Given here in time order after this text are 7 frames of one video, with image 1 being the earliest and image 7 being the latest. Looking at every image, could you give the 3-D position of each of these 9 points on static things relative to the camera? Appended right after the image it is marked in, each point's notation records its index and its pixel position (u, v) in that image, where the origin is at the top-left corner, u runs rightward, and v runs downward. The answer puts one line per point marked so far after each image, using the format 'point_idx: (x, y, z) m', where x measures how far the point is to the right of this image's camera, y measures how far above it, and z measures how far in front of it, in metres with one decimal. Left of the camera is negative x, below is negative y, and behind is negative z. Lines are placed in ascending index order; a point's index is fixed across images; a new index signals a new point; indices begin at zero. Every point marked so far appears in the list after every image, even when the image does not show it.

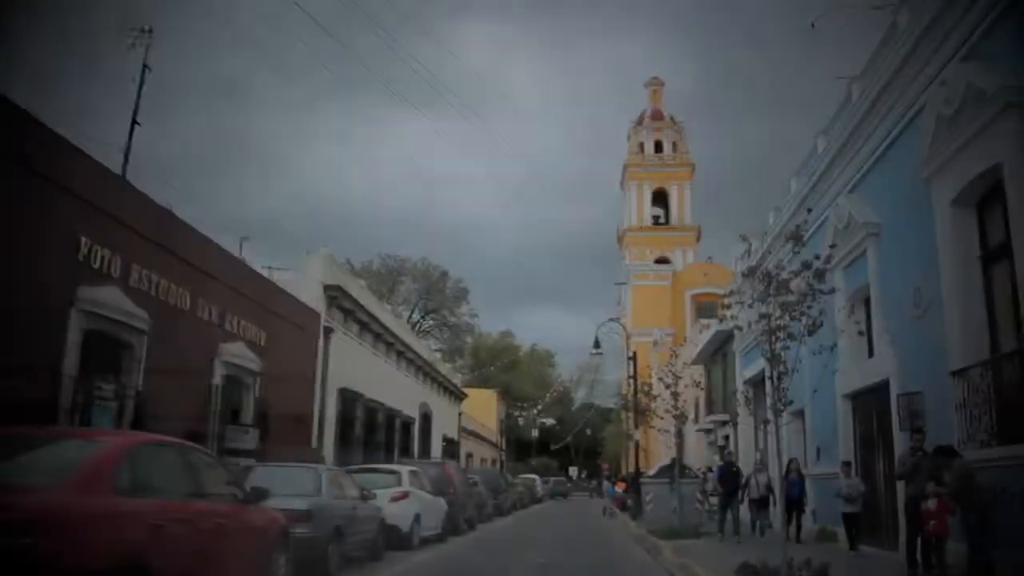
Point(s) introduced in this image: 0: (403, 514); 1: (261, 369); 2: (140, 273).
0: (-1.6, -3.5, +14.6) m
1: (-4.6, -1.5, +17.3) m
2: (-5.3, +0.2, +13.5) m
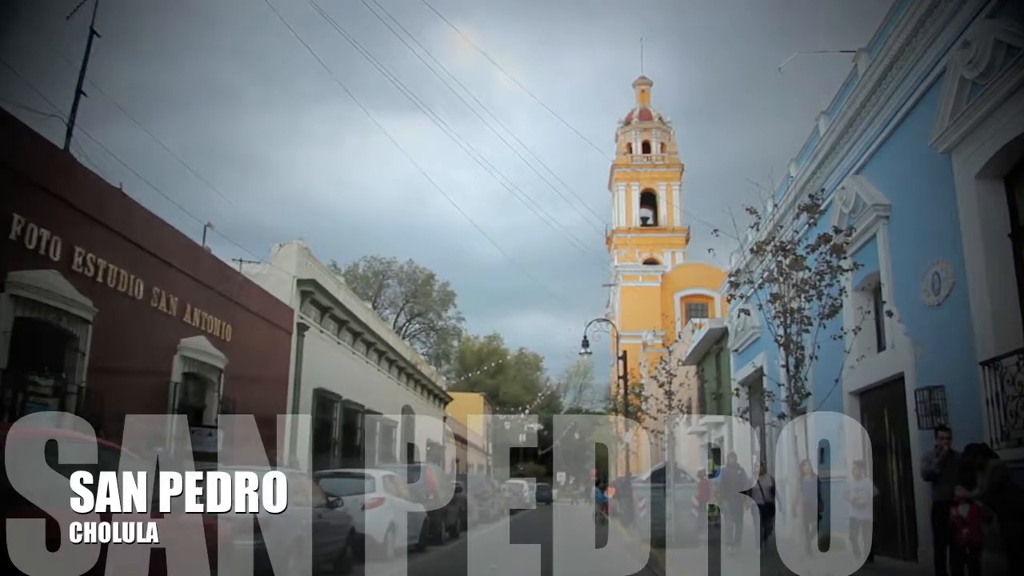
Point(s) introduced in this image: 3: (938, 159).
0: (-1.9, -3.3, +13.4) m
1: (-4.9, -1.3, +16.1) m
2: (-5.5, +0.4, +12.3) m
3: (+4.8, +1.4, +10.6) m
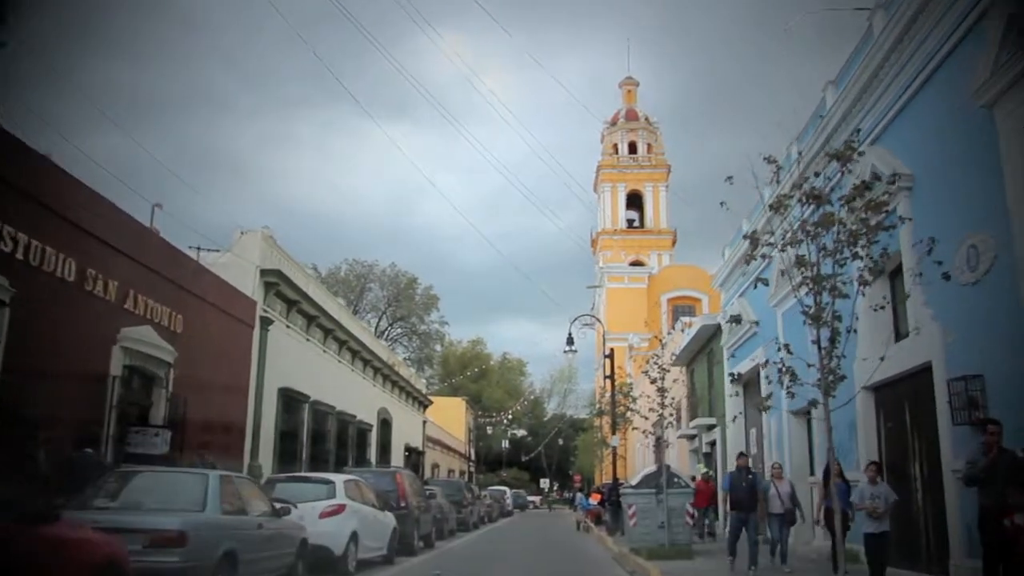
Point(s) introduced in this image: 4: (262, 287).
0: (-2.2, -3.1, +12.0) m
1: (-5.3, -1.1, +14.6) m
2: (-5.8, +0.6, +10.8) m
3: (+4.6, +1.7, +9.3) m
4: (-5.1, 0.0, +19.1) m
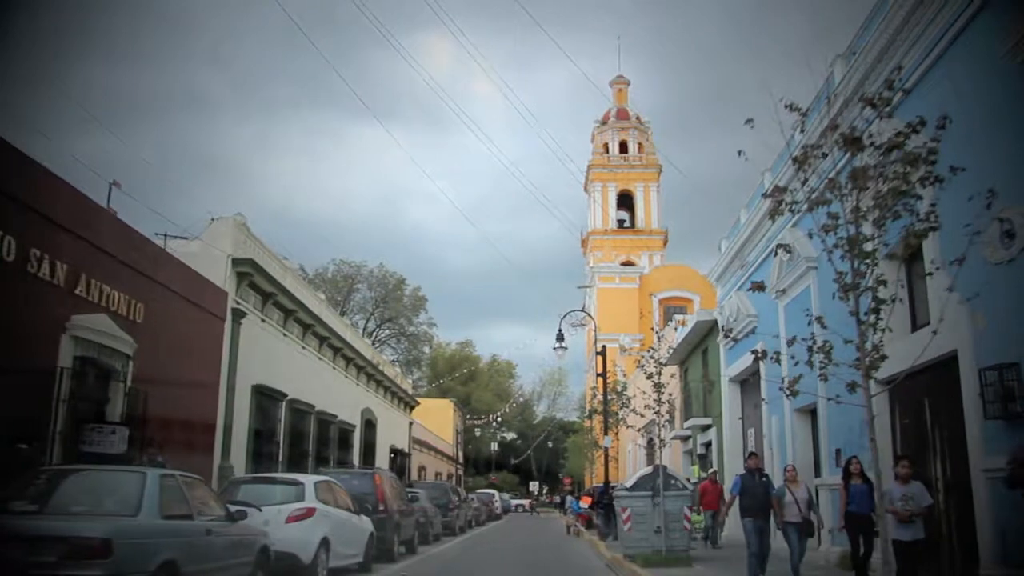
0: (-2.4, -2.9, +11.0) m
1: (-5.5, -0.9, +13.6) m
2: (-6.0, +0.8, +9.8) m
3: (+4.4, +1.9, +8.4) m
4: (-5.3, +0.2, +18.1) m
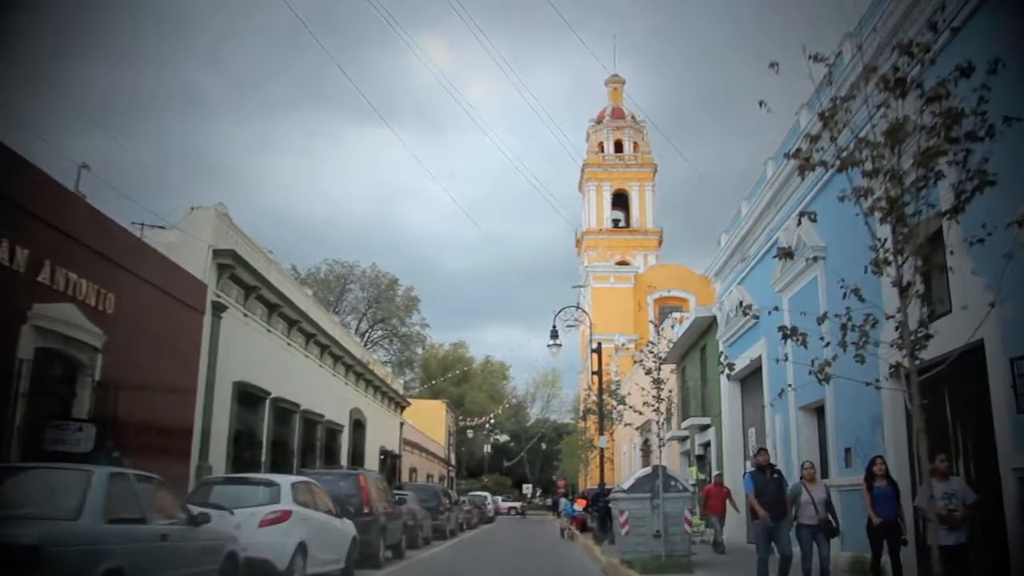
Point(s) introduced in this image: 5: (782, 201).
0: (-2.5, -2.7, +10.2) m
1: (-5.6, -0.8, +12.8) m
2: (-6.0, +1.0, +9.0) m
3: (+4.4, +2.0, +7.7) m
4: (-5.4, +0.3, +17.3) m
5: (+4.6, +1.5, +16.0) m
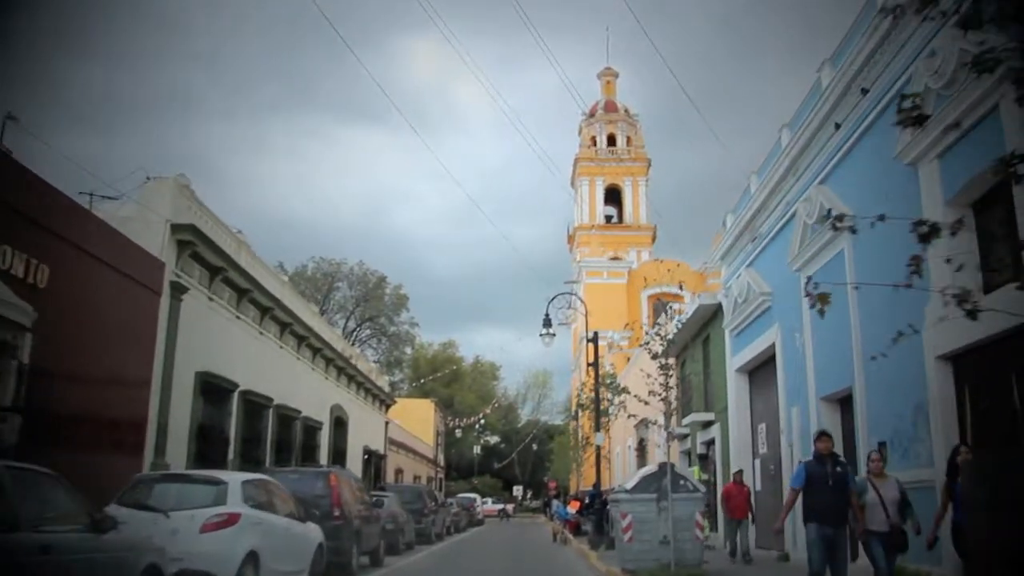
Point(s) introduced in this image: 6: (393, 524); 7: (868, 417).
0: (-2.6, -2.4, +8.6) m
1: (-5.7, -0.4, +11.3) m
2: (-6.1, +1.3, +7.4) m
3: (+4.3, +2.3, +6.2) m
4: (-5.6, +0.7, +15.7) m
5: (+4.4, +1.8, +14.5) m
6: (-2.3, -4.6, +18.3) m
7: (+4.4, -1.6, +11.5) m
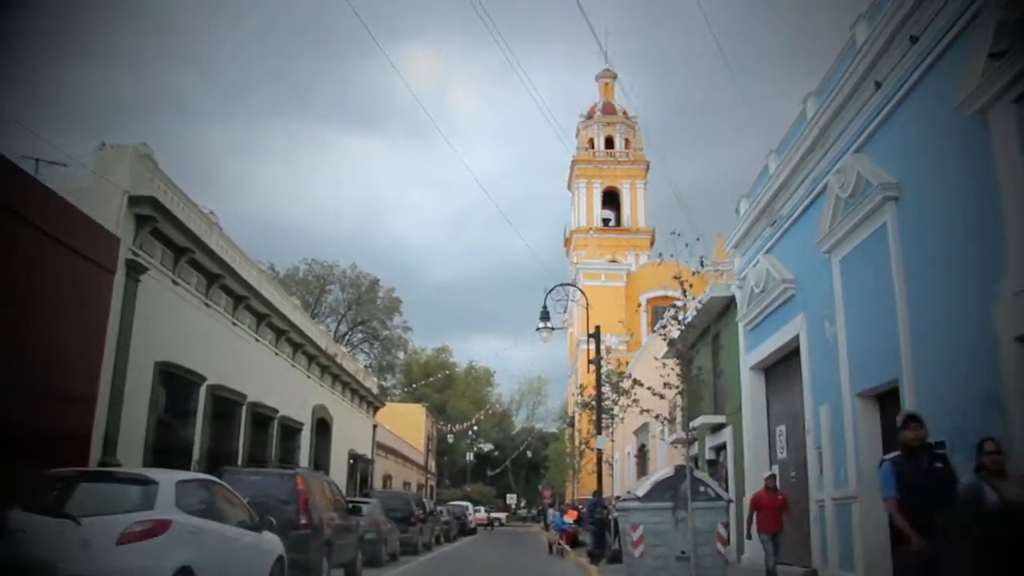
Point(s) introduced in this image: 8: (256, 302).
0: (-2.6, -2.1, +7.0) m
1: (-5.8, -0.1, +9.6) m
2: (-6.1, +1.7, +5.8) m
3: (+4.3, +2.6, +4.6) m
4: (-5.7, +1.0, +14.1) m
5: (+4.4, +2.0, +12.9) m
6: (-2.4, -4.3, +16.6) m
7: (+4.3, -1.3, +9.9) m
8: (-5.4, -0.3, +19.5) m
